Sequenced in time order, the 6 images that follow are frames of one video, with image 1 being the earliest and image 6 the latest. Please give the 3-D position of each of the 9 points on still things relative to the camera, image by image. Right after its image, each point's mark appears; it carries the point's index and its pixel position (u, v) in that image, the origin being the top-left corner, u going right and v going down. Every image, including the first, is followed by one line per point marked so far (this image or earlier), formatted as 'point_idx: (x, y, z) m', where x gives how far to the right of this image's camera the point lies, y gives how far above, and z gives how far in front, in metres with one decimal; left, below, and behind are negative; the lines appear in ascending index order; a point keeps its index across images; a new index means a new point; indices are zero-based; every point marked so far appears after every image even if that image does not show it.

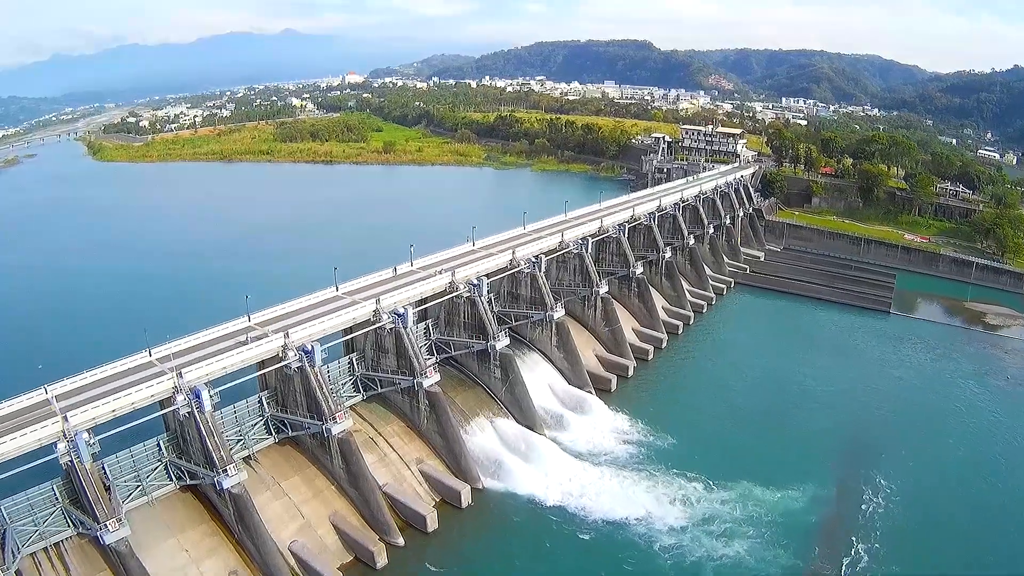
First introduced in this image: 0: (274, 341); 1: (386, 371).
0: (-6.5, -1.5, +18.0) m
1: (-3.8, -2.6, +20.0) m
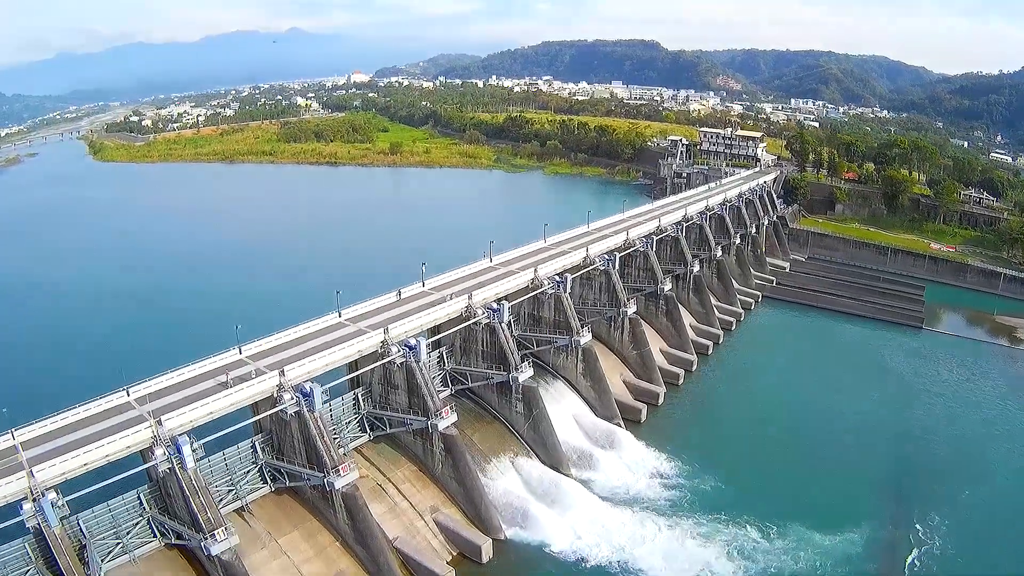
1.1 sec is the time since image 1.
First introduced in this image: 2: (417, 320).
0: (-5.8, -2.2, +15.8) m
1: (-3.1, -3.3, +17.8) m
2: (-2.6, -0.9, +18.3) m
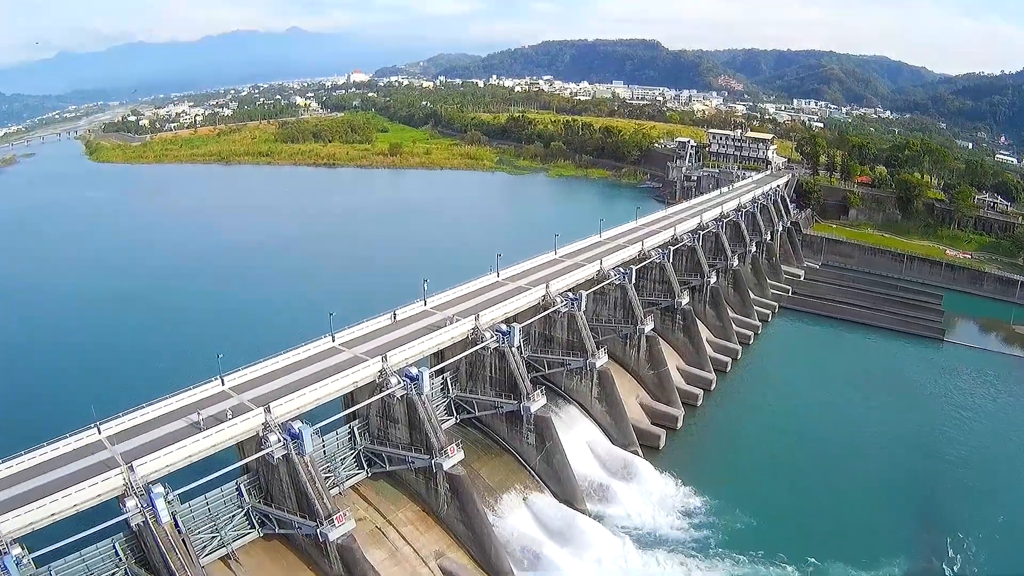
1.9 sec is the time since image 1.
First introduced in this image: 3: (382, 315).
0: (-5.5, -2.8, +14.1) m
1: (-2.8, -3.8, +16.1) m
2: (-2.3, -1.4, +16.6) m
3: (-3.6, -0.8, +18.4) m
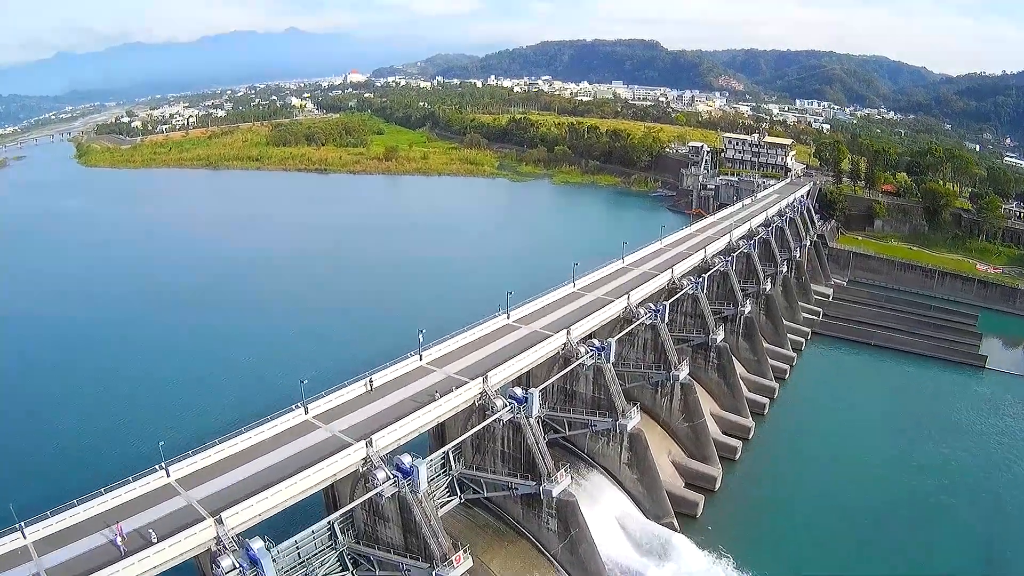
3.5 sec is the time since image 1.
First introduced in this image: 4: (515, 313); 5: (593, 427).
0: (-5.1, -3.9, +10.7) m
1: (-2.5, -5.0, +12.7) m
2: (-1.9, -2.6, +13.2) m
3: (-3.2, -1.9, +15.0) m
4: (+0.1, -0.7, +18.4) m
5: (+2.1, -3.5, +17.3) m
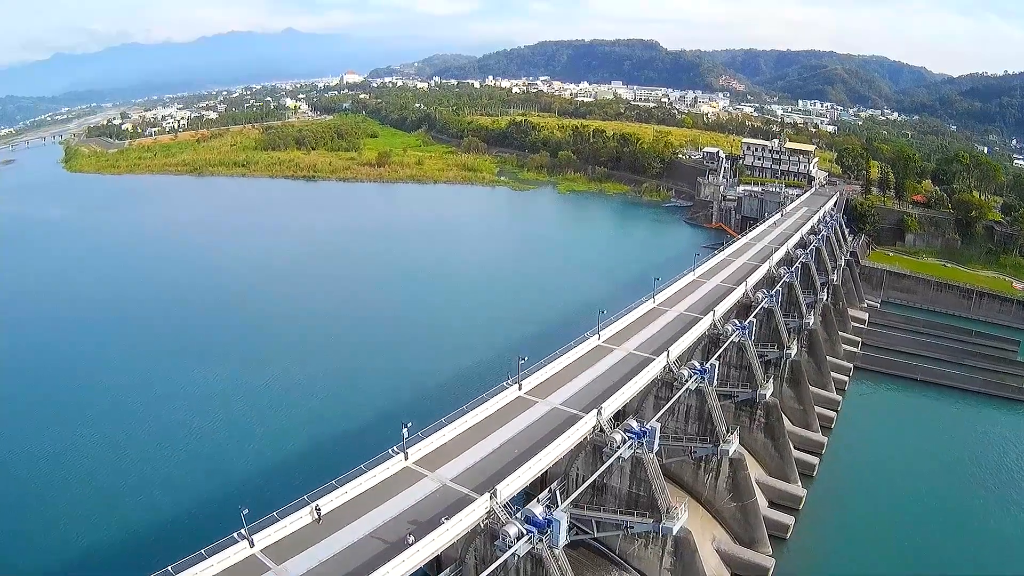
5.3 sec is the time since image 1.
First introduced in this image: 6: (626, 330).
0: (-4.8, -5.2, +6.8) m
1: (-2.2, -6.3, +8.8) m
2: (-1.7, -3.9, +9.3) m
3: (-3.0, -3.2, +11.0) m
4: (+0.3, -2.0, +14.5) m
5: (+2.4, -4.8, +13.4) m
6: (+3.0, -1.1, +17.8) m
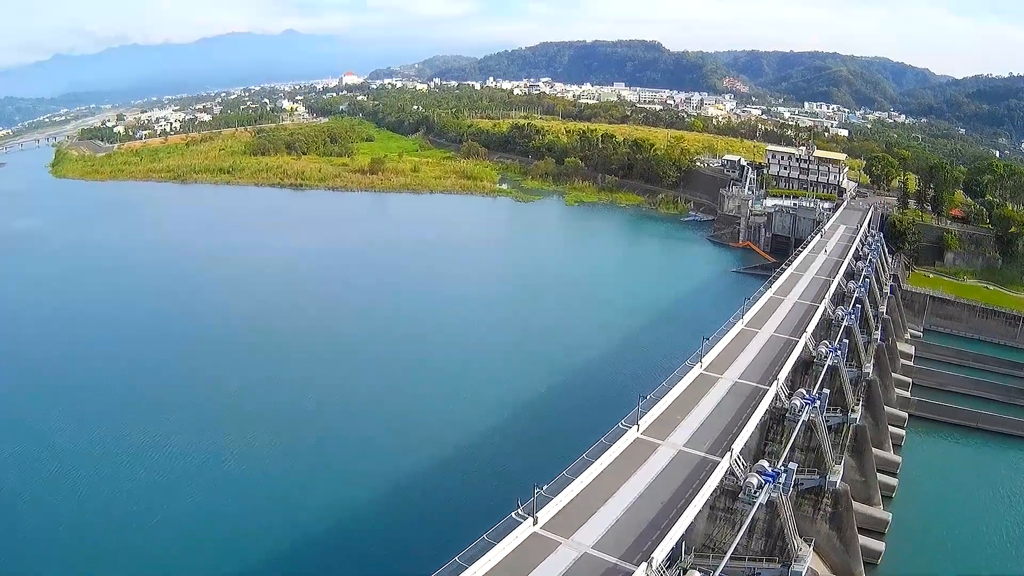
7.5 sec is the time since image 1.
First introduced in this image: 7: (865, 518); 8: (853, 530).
0: (-4.7, -6.5, +2.7) m
1: (-2.0, -7.6, +4.7) m
2: (-1.5, -5.2, +5.2) m
3: (-2.8, -4.5, +6.9) m
4: (+0.5, -3.3, +10.3) m
5: (+2.5, -6.2, +9.3) m
6: (+3.2, -2.4, +13.6) m
7: (+10.0, -6.4, +18.0) m
8: (+8.2, -5.7, +15.1) m
